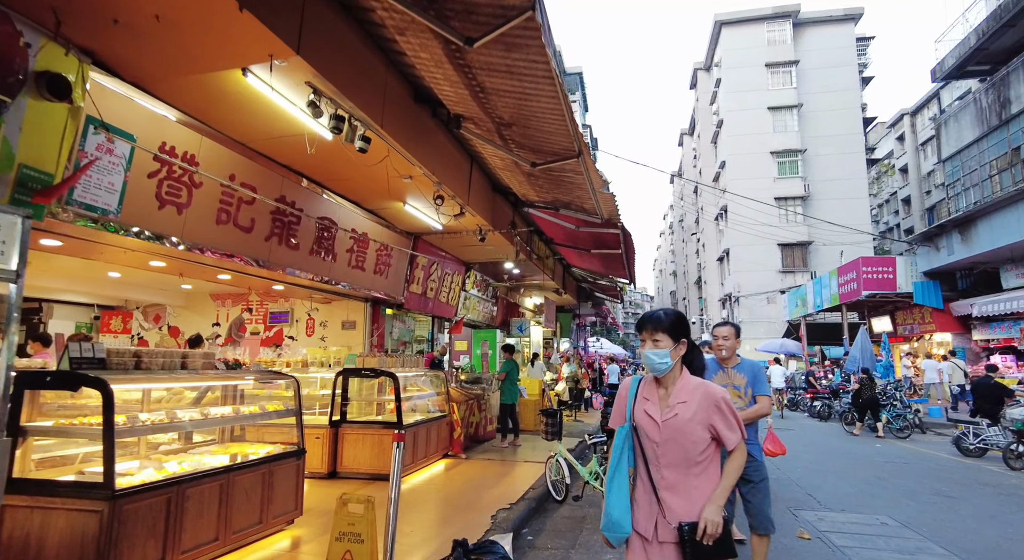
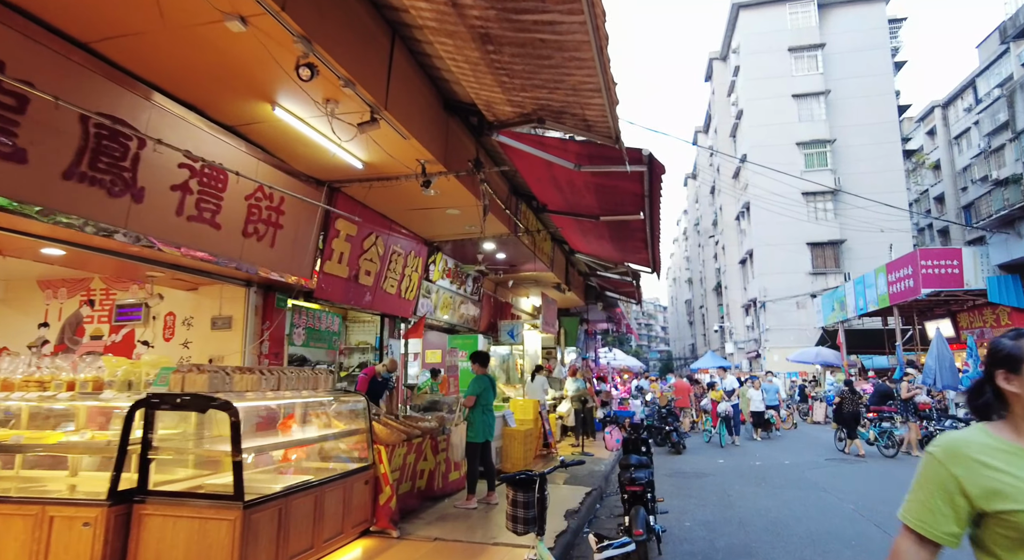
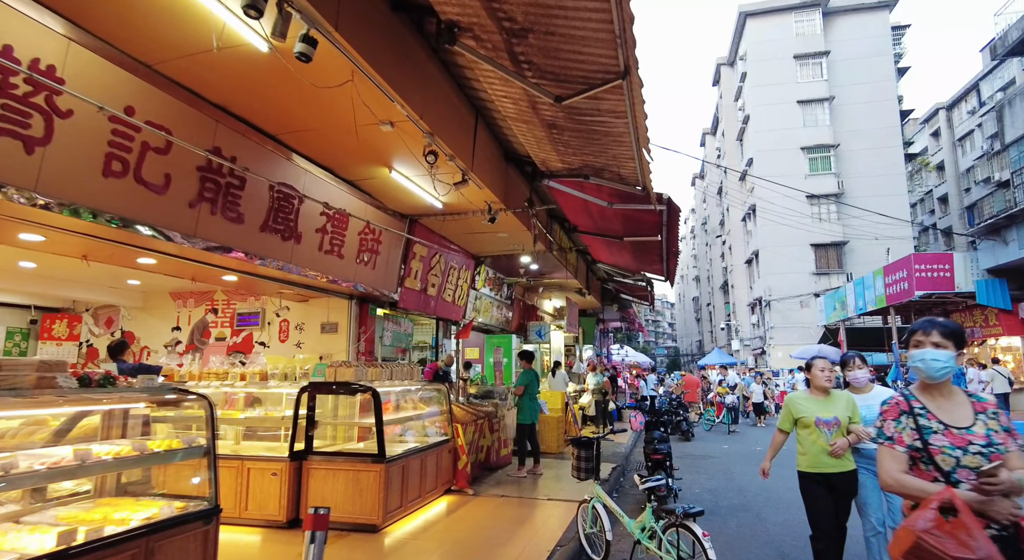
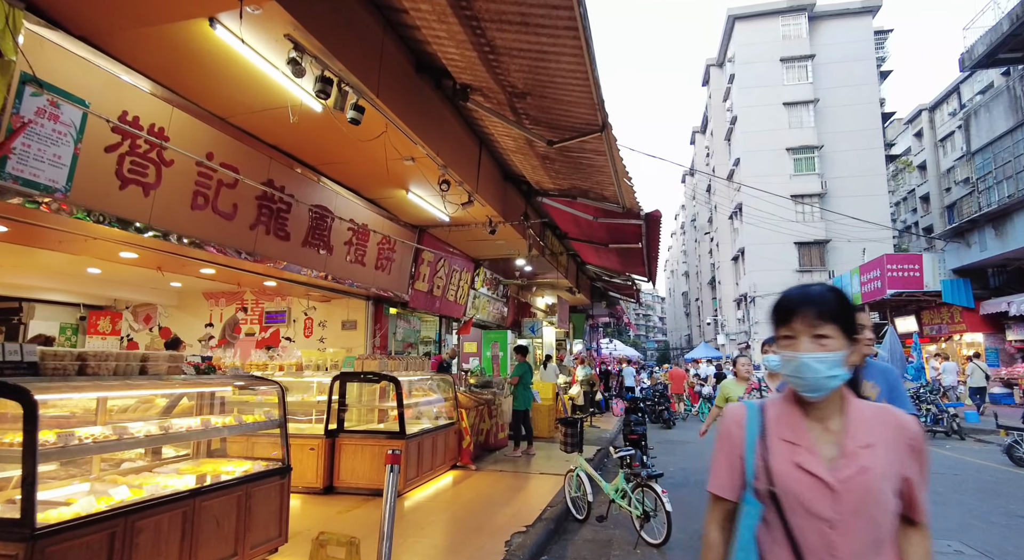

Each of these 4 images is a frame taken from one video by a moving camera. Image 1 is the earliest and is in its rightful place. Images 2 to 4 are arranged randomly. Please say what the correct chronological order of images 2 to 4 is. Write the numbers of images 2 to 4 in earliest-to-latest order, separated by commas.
4, 3, 2
